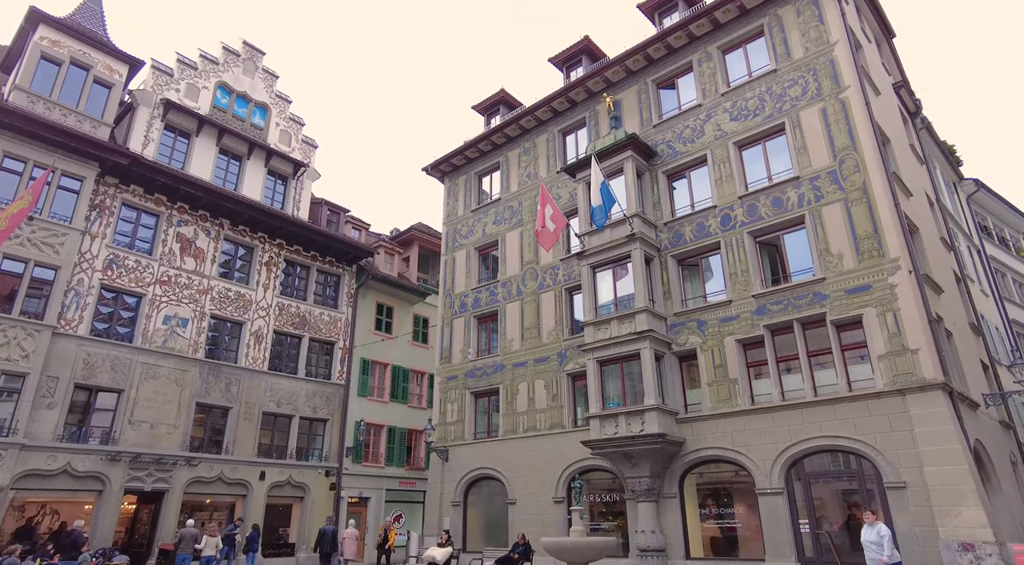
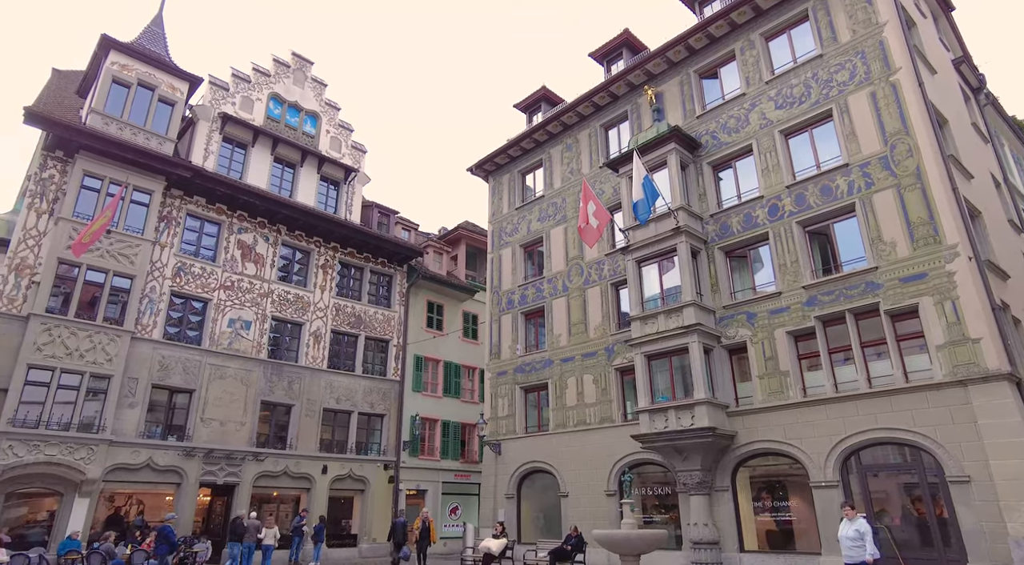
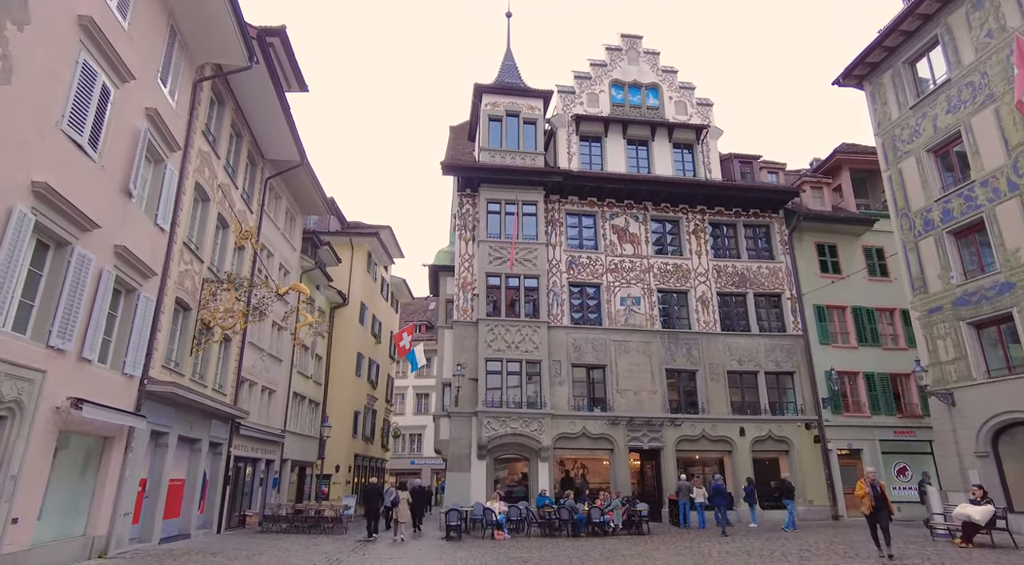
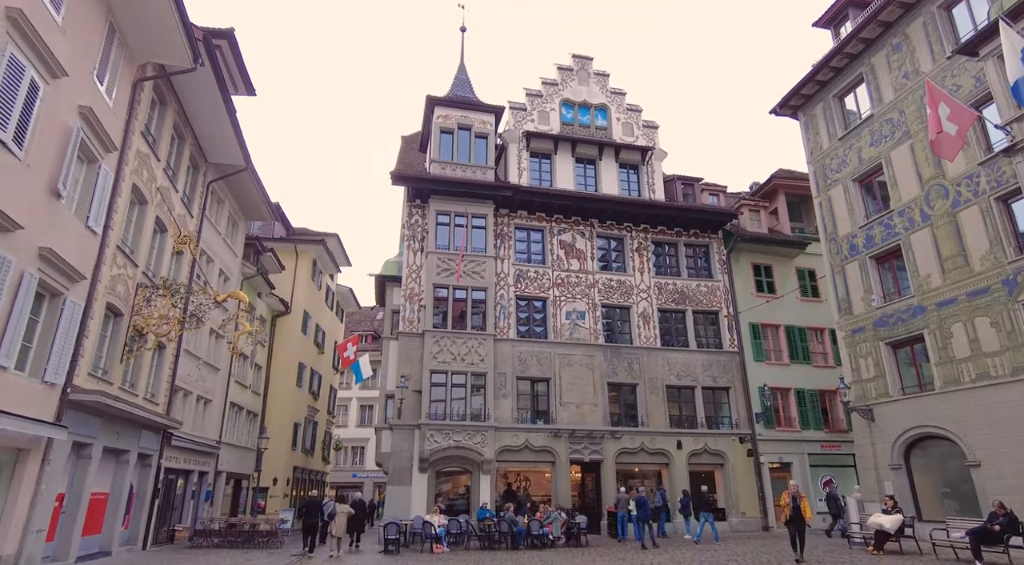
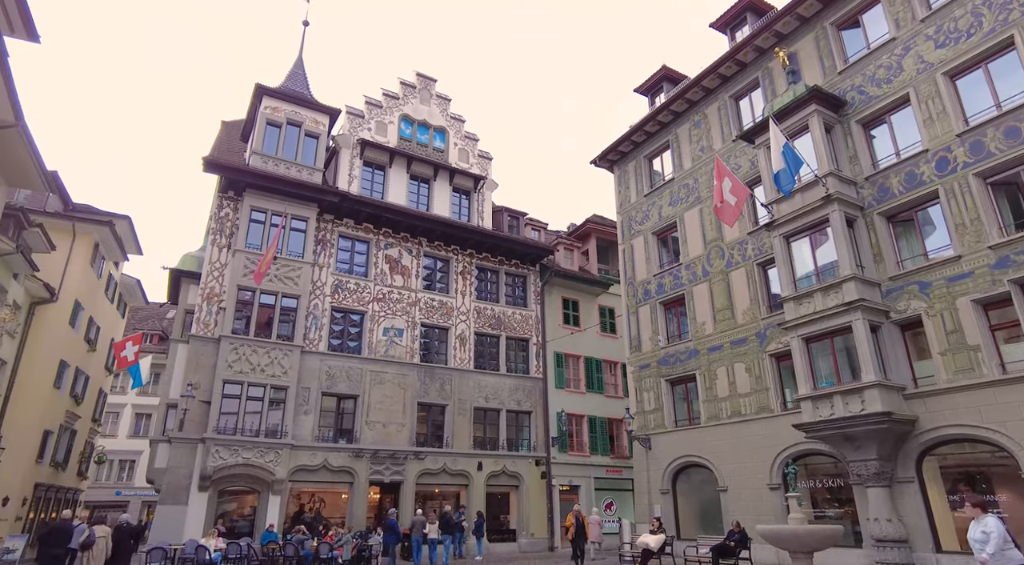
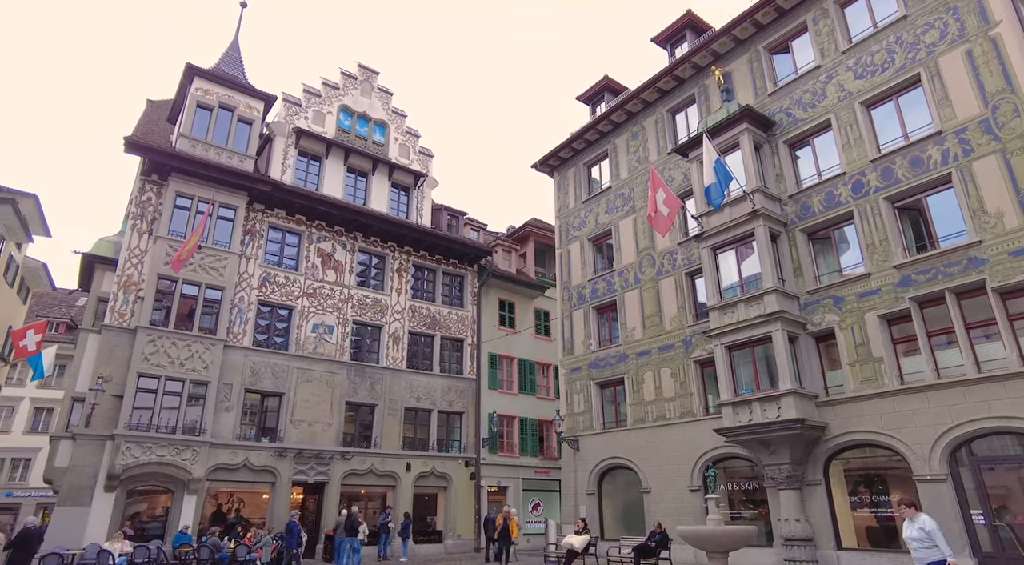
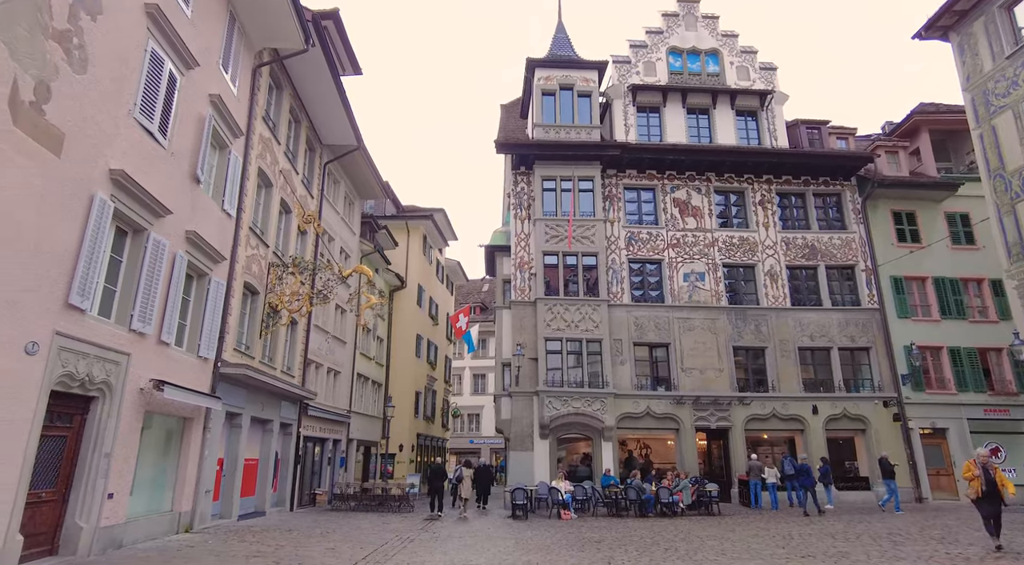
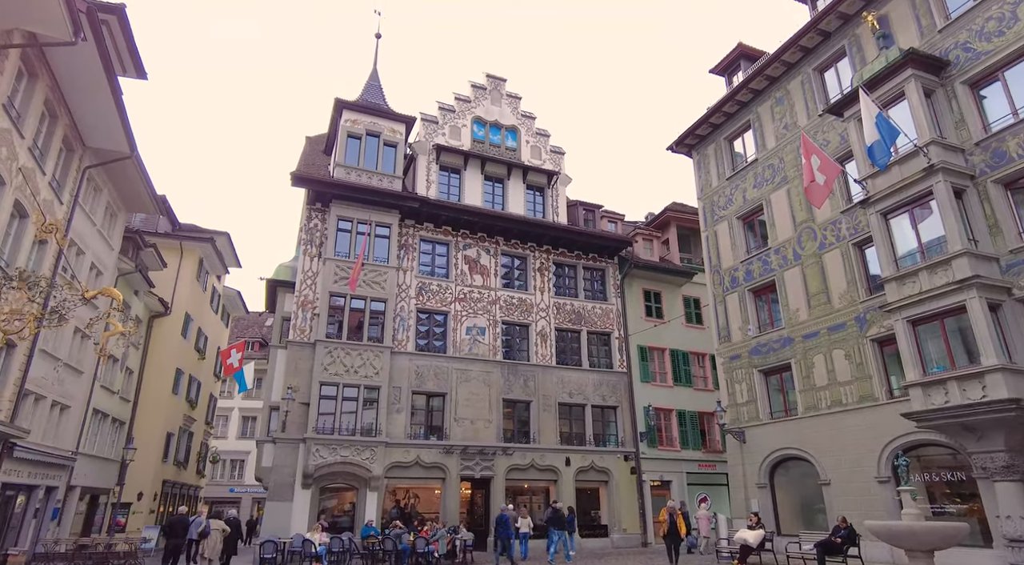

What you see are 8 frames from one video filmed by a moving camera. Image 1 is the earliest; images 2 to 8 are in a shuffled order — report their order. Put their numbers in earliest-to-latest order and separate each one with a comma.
2, 6, 5, 8, 4, 3, 7
